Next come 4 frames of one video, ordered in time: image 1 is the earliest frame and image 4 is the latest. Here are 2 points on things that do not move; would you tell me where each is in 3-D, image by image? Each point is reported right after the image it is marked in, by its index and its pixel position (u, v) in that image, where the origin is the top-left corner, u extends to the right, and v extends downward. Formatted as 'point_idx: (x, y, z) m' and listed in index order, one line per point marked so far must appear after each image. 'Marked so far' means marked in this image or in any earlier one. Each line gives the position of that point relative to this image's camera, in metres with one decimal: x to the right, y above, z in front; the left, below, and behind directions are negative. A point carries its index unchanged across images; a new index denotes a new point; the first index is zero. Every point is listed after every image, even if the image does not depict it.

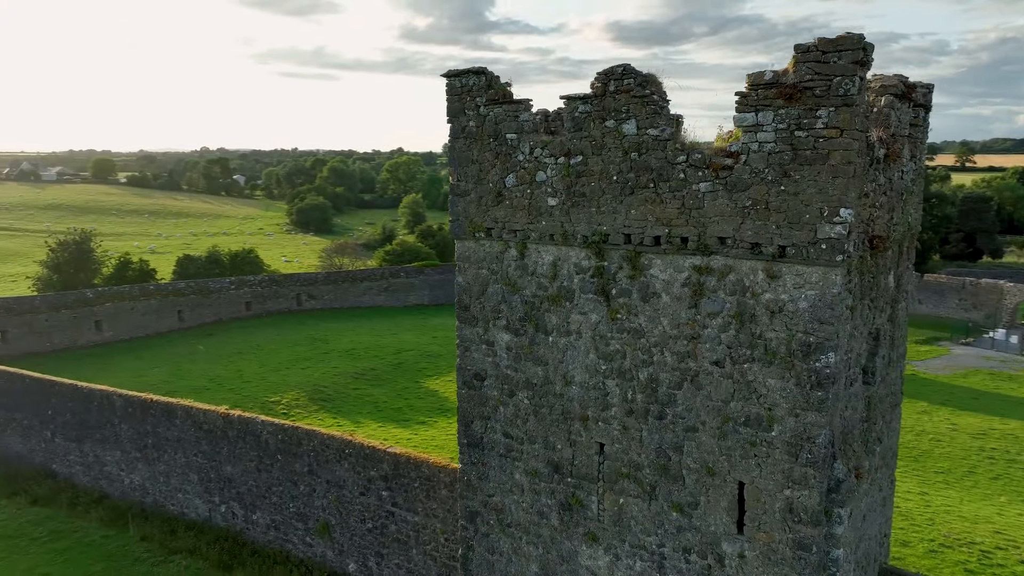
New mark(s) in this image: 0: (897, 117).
0: (+3.6, +1.6, +6.5) m
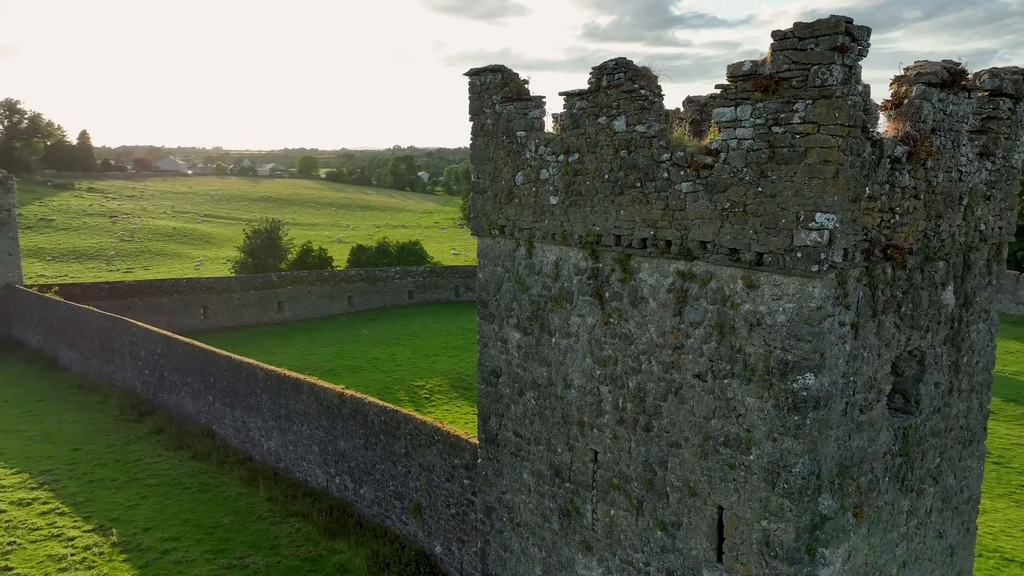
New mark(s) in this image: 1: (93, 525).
0: (+3.4, +1.4, +5.6) m
1: (-5.9, -3.0, +9.6) m
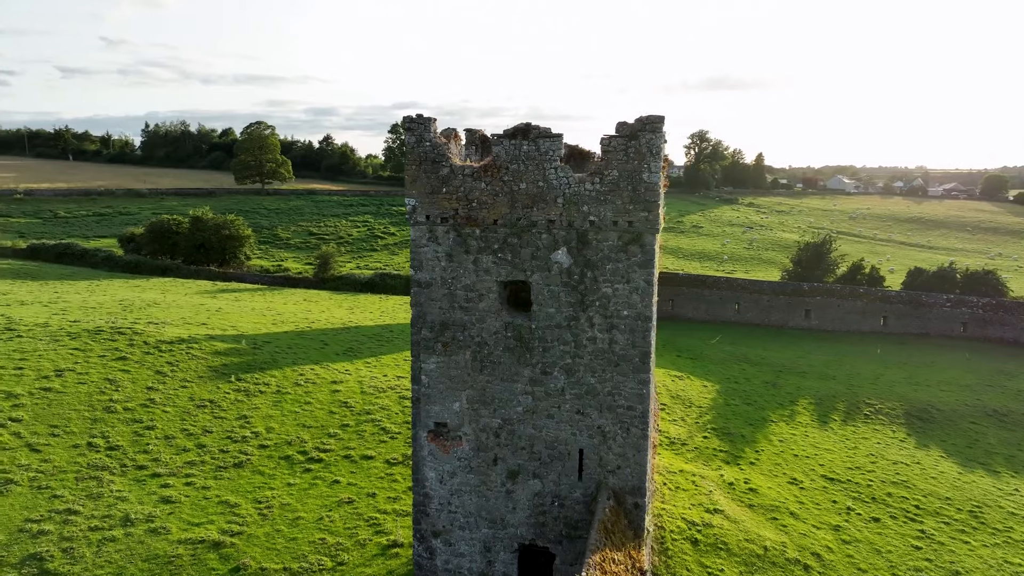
0: (+3.2, +1.4, +5.1) m
1: (-5.5, -2.8, +10.5) m
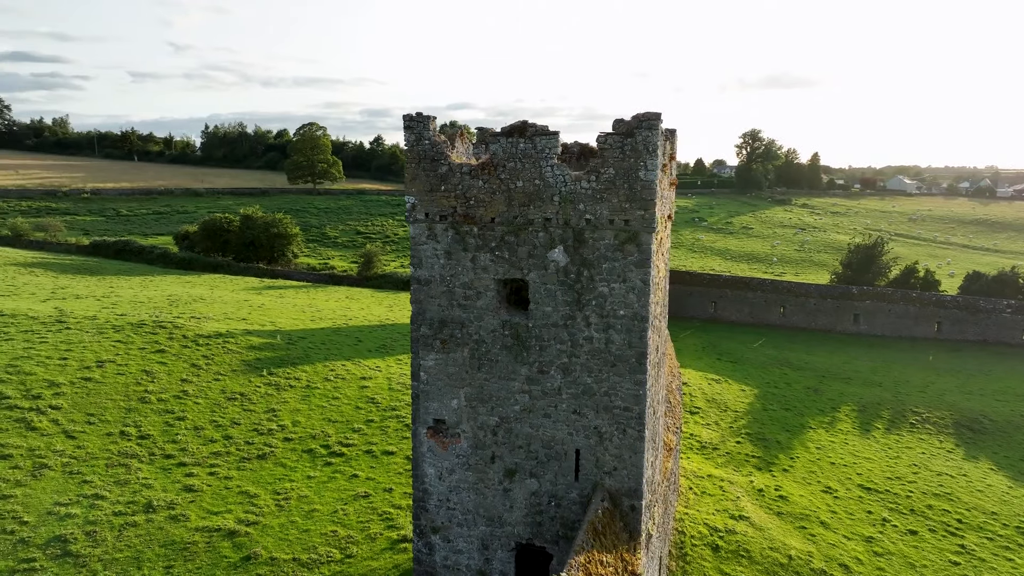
0: (+3.1, +1.4, +4.8) m
1: (-5.3, -2.8, +10.9) m
